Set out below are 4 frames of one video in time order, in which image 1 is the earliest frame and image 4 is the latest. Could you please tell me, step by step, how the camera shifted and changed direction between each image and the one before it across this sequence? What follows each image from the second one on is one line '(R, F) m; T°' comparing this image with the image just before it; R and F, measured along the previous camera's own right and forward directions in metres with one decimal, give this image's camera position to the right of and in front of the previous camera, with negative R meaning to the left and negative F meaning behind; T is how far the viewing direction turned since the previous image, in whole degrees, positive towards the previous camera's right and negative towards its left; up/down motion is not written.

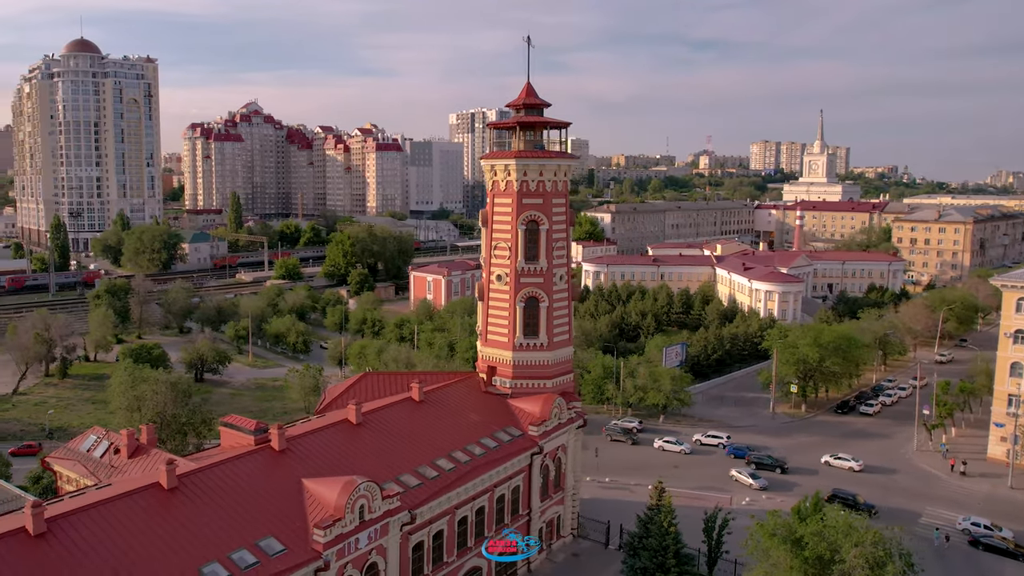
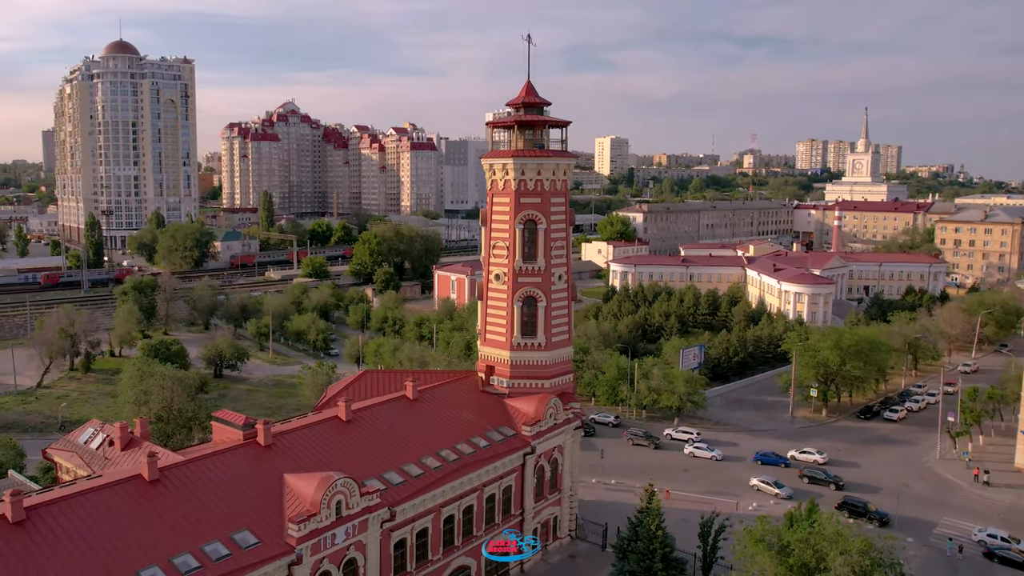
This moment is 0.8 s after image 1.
(+2.2, 0.0) m; -4°
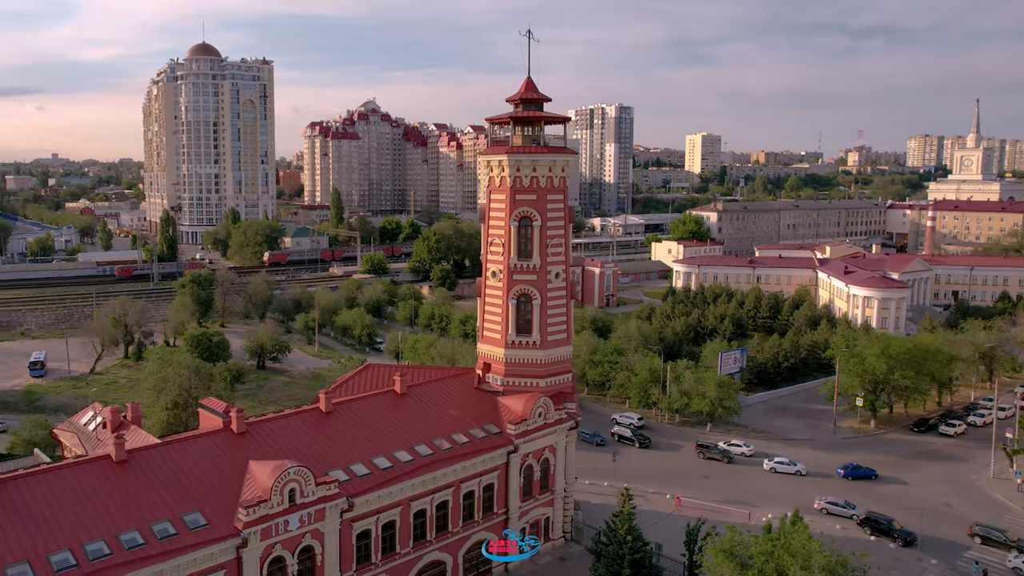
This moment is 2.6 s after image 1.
(+4.9, +0.4) m; -8°
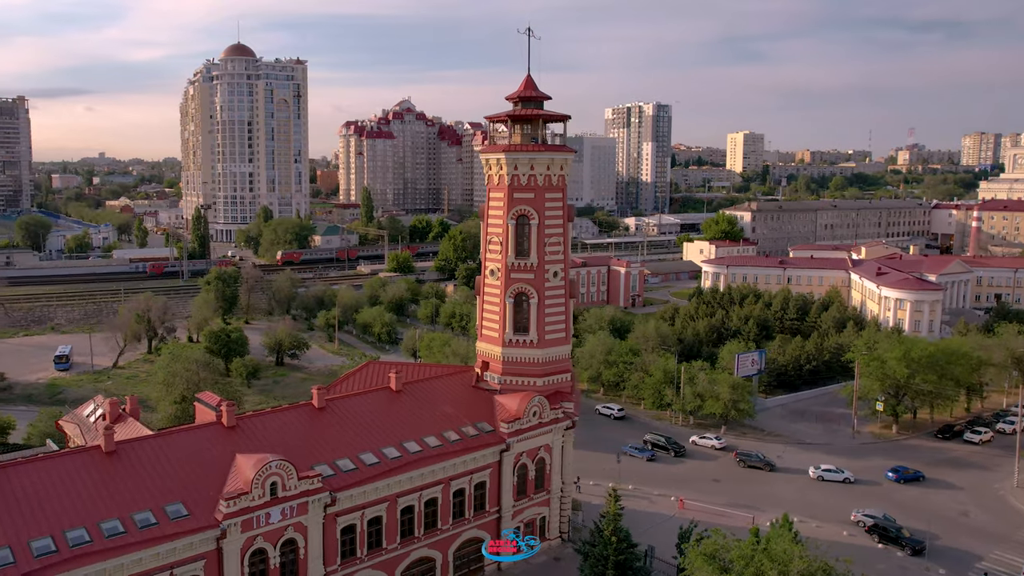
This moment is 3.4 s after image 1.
(+2.2, +0.1) m; -4°
